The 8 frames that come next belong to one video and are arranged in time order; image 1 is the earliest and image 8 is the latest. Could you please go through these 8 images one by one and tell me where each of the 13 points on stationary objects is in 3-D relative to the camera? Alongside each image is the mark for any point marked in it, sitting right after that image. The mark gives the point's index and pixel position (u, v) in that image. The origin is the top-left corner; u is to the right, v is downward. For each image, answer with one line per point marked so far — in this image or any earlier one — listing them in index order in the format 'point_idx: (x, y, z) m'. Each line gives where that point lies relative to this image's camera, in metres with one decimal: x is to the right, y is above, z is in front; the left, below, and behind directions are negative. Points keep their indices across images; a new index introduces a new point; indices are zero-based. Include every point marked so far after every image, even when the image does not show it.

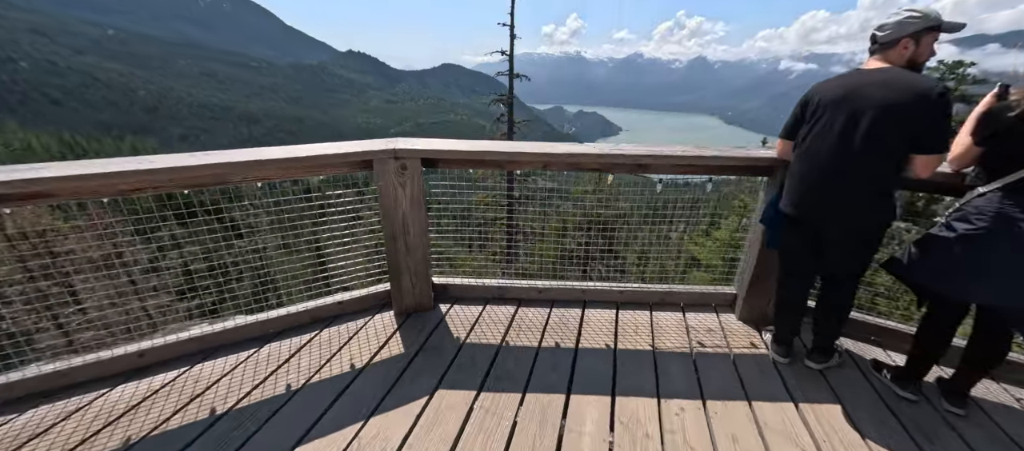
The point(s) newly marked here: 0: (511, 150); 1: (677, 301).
0: (0.0, +0.4, +2.1) m
1: (+1.1, -0.5, +2.7) m
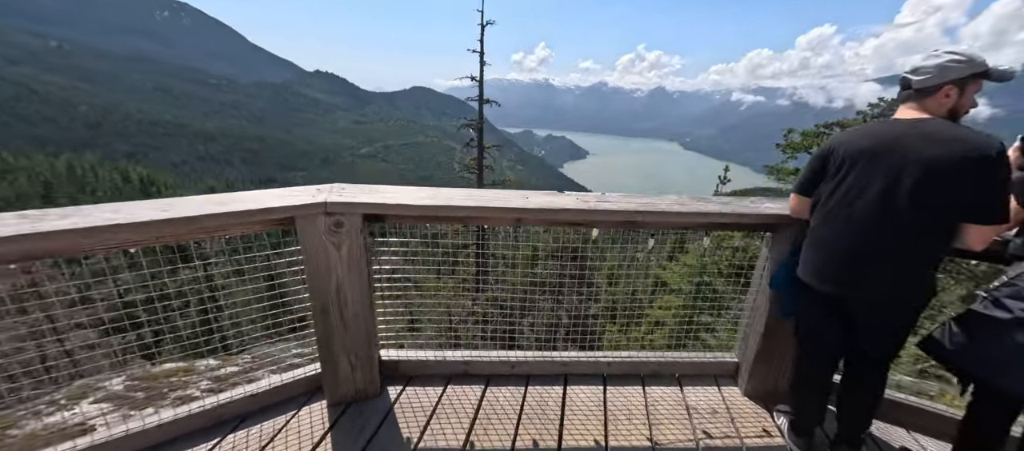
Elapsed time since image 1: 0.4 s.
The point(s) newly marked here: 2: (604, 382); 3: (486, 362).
0: (-0.1, +0.1, +1.7) m
1: (+0.9, -0.8, +2.3) m
2: (+0.5, -0.9, +2.2) m
3: (-0.1, -0.7, +2.2) m
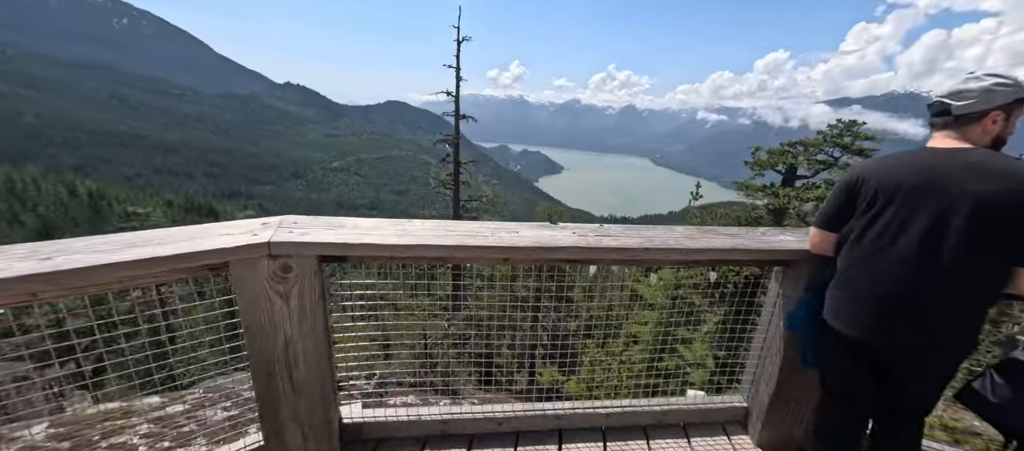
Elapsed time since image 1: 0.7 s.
0: (-0.2, -0.1, +1.4) m
1: (+0.8, -1.0, +2.1) m
2: (+0.4, -1.0, +2.0) m
3: (-0.2, -0.9, +1.9) m
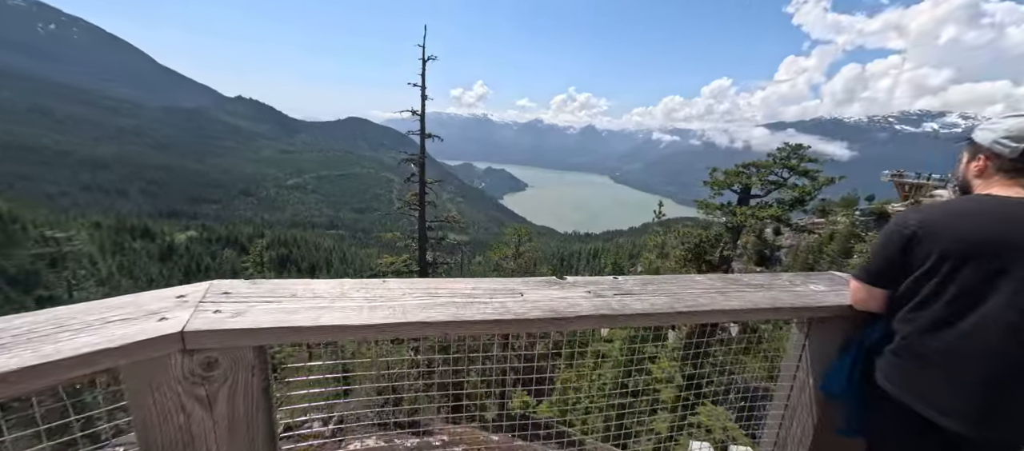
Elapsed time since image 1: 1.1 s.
0: (-0.2, -0.2, +1.1) m
1: (+0.8, -1.2, +1.8) m
2: (+0.4, -1.2, +1.6) m
3: (-0.2, -1.1, +1.5) m
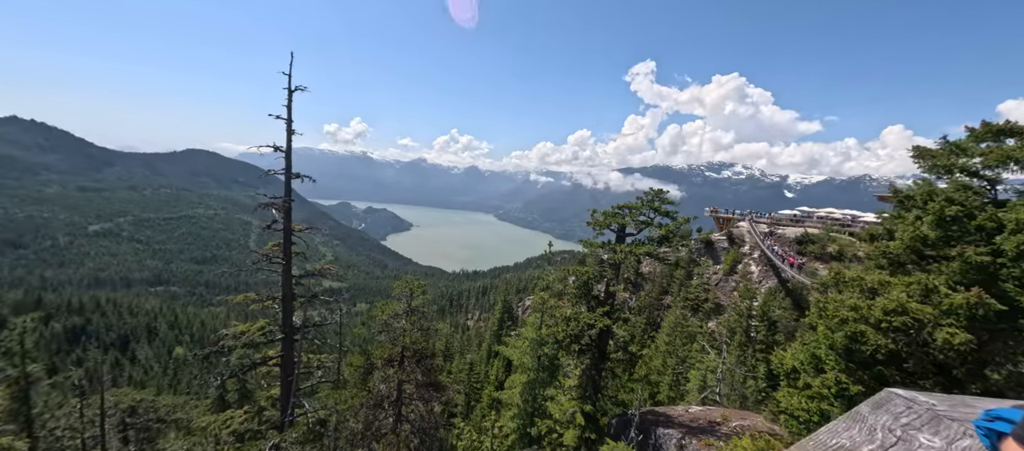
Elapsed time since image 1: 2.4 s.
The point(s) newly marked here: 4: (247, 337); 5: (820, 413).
0: (0.0, -0.5, 0.0) m
1: (+0.8, -1.5, +0.9) m
2: (+0.4, -1.5, +0.7) m
3: (-0.2, -1.4, +0.4) m
4: (-9.1, -3.9, +13.9) m
5: (+13.0, -7.9, +17.3) m
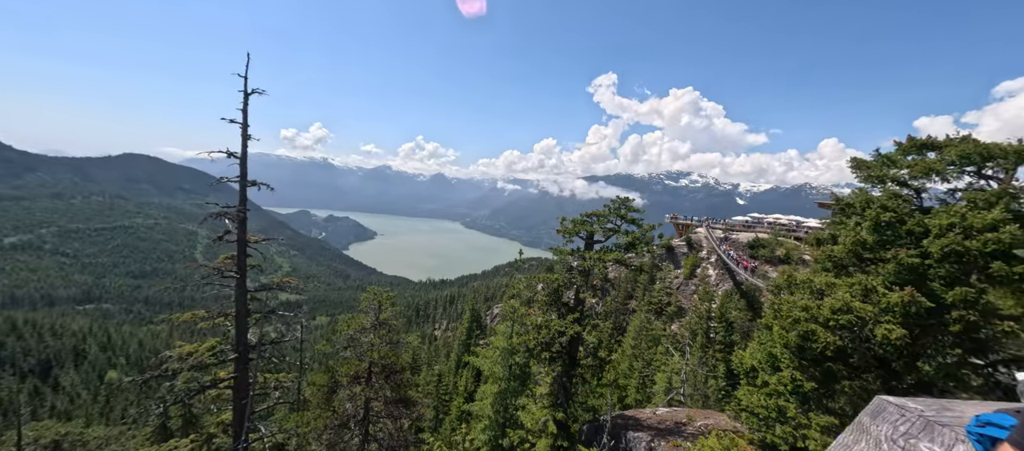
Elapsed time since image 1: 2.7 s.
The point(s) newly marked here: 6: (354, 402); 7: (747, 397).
0: (+0.1, -0.5, -0.2) m
1: (+0.8, -1.5, +0.7) m
2: (+0.5, -1.5, +0.4) m
3: (0.0, -1.4, +0.1) m
4: (-10.0, -4.2, +12.8) m
5: (+11.8, -8.1, +17.9) m
6: (-7.6, -8.6, +19.6) m
7: (+11.0, -8.1, +19.2) m
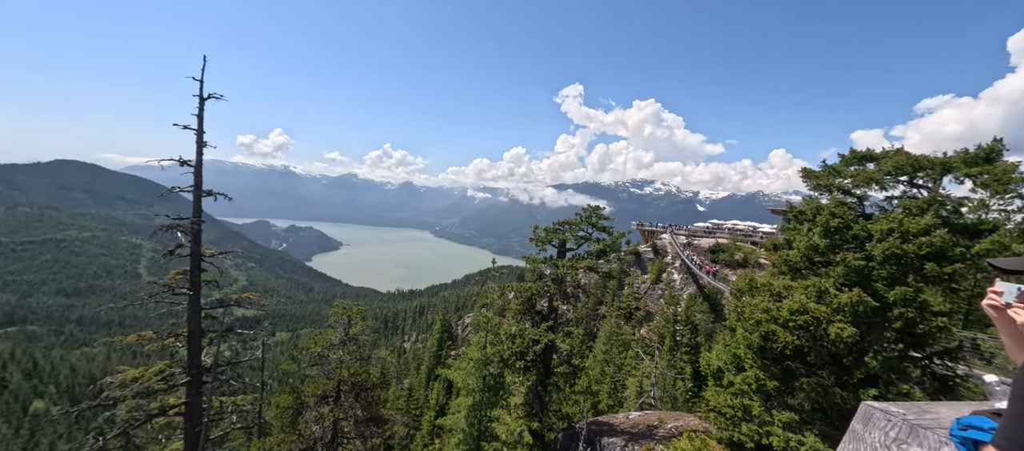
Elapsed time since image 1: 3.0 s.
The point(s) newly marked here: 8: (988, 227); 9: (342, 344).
0: (+0.3, -0.5, -0.4) m
1: (+1.0, -1.5, +0.5) m
2: (+0.7, -1.5, +0.3) m
3: (+0.1, -1.4, -0.1) m
4: (-10.7, -4.6, +11.7) m
5: (+10.6, -8.3, +18.4) m
6: (-8.8, -9.0, +18.6) m
7: (+9.8, -8.4, +19.6) m
8: (+19.9, -0.1, +17.3) m
9: (-8.2, -5.6, +19.2) m
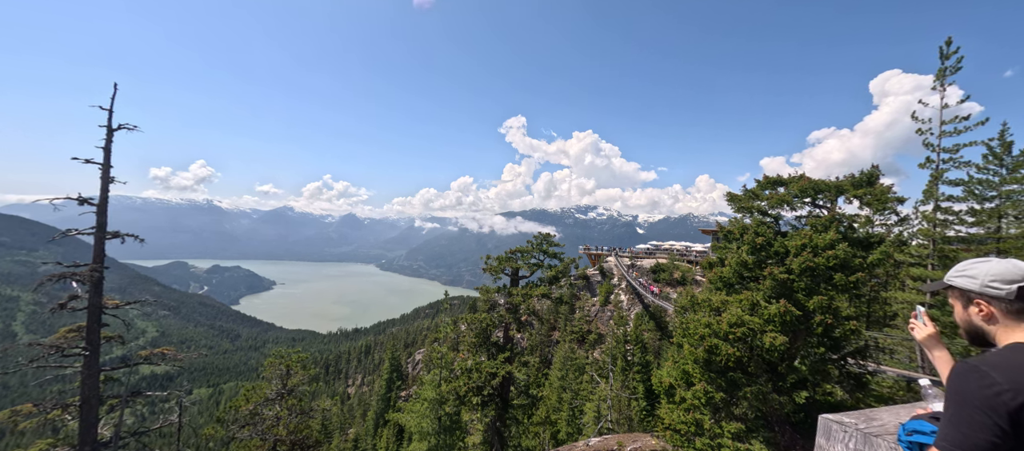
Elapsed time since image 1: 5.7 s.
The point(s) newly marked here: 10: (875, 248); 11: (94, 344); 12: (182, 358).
0: (+0.5, -0.4, -0.7) m
1: (+1.1, -1.5, +0.3) m
2: (+0.8, -1.5, -0.1) m
3: (+0.4, -1.3, -0.5) m
4: (-11.8, -5.8, +9.7) m
5: (+8.8, -9.2, +18.7) m
6: (-10.5, -10.6, +16.4) m
7: (+7.8, -9.4, +19.8) m
8: (+17.7, -0.6, +19.3) m
9: (-10.1, -7.2, +17.3) m
10: (+17.6, -1.0, +19.2) m
11: (-11.2, -3.1, +10.8) m
12: (-10.0, -3.9, +12.2) m
